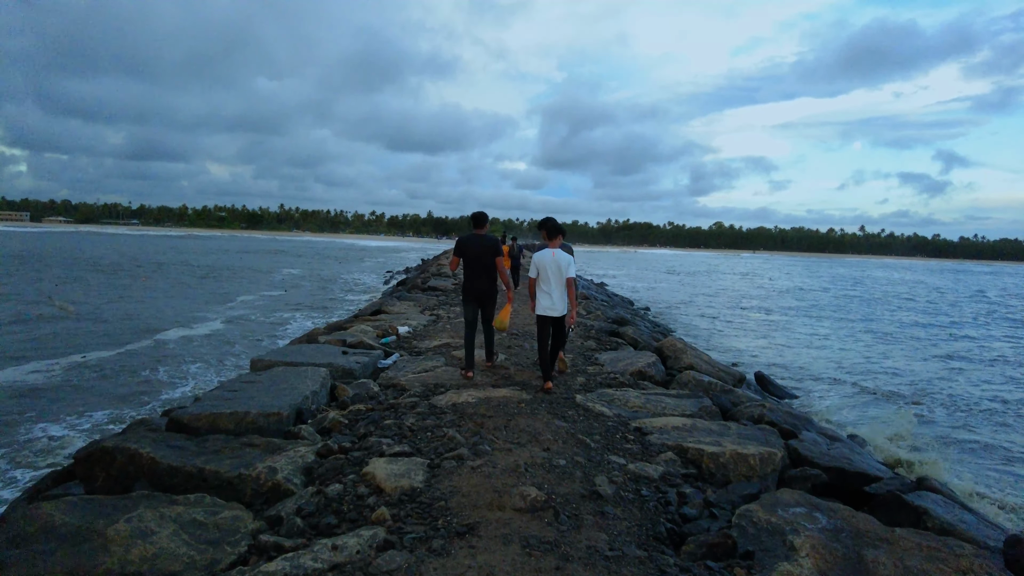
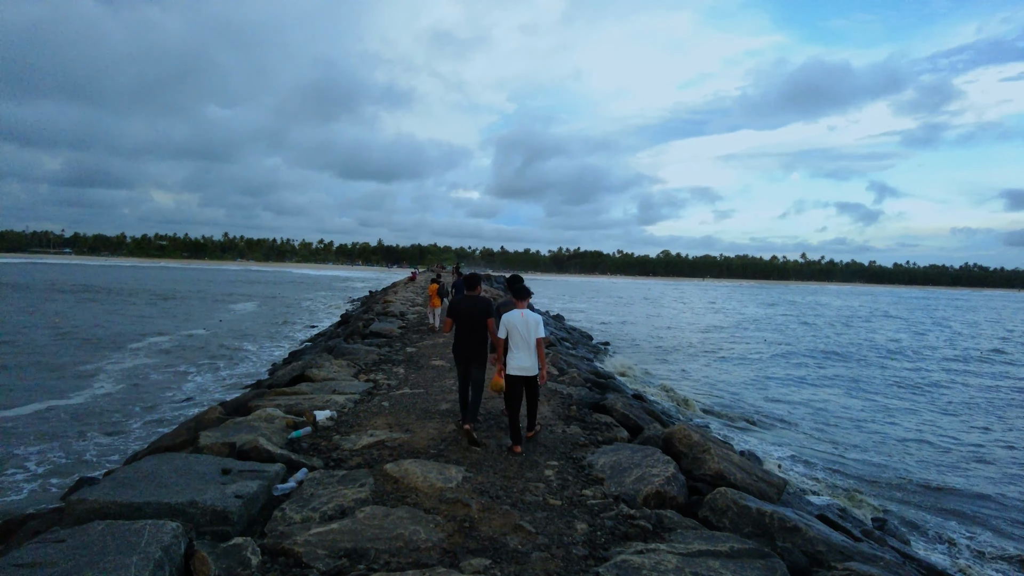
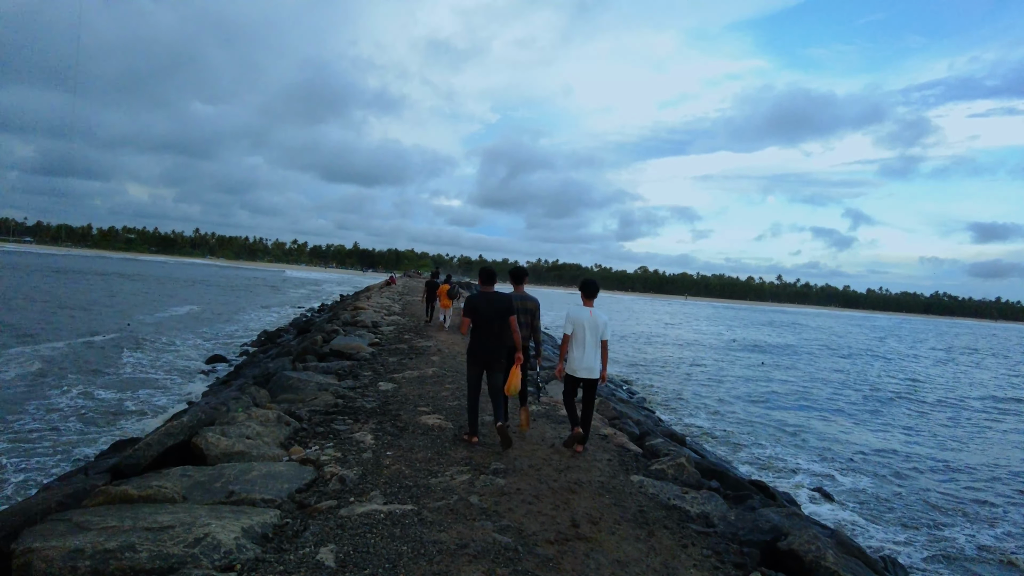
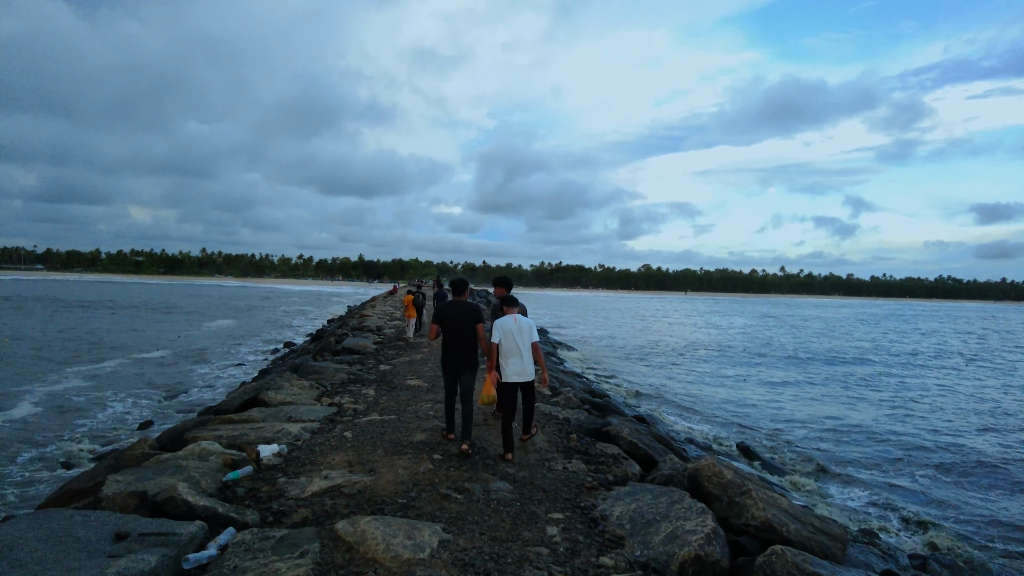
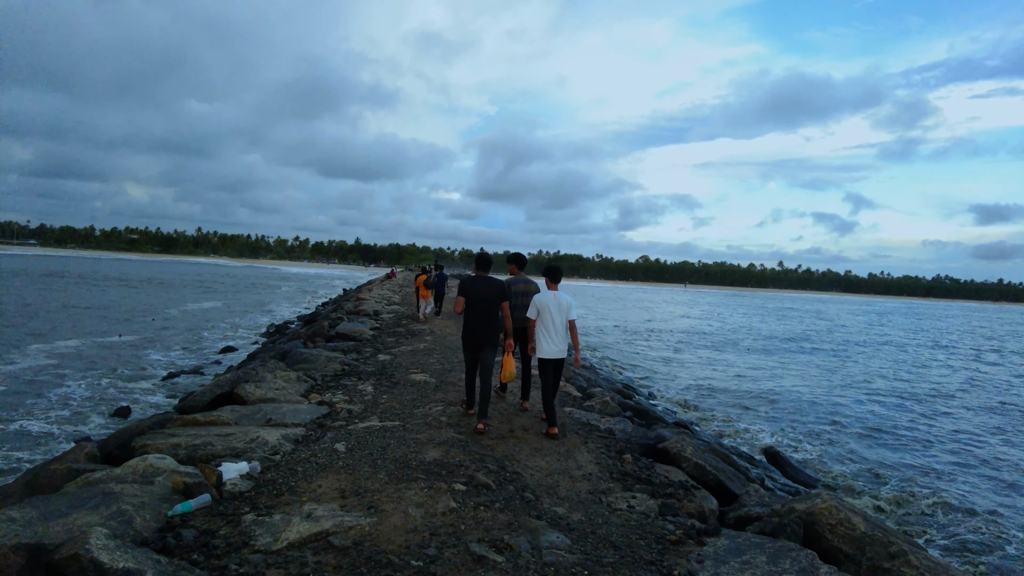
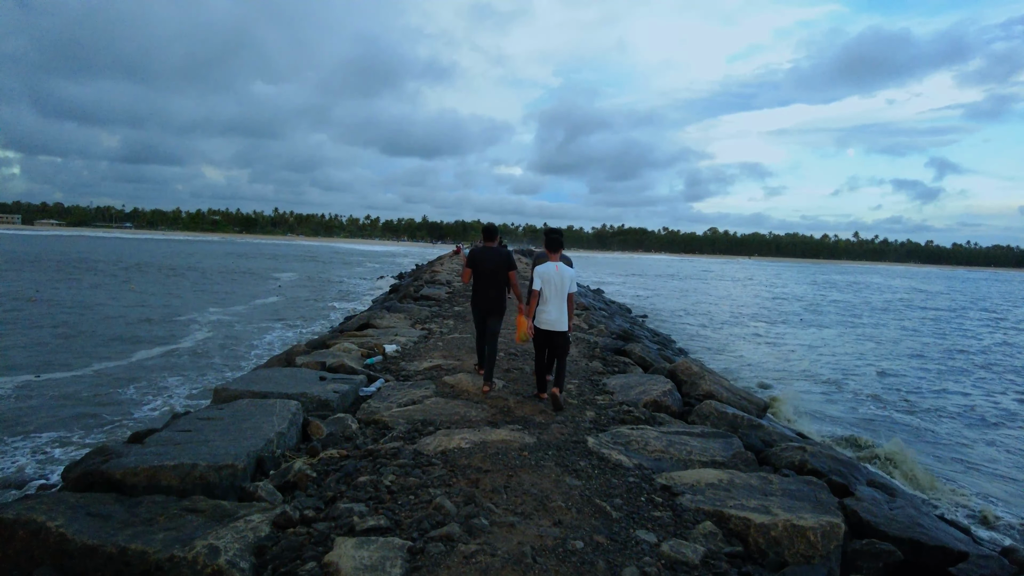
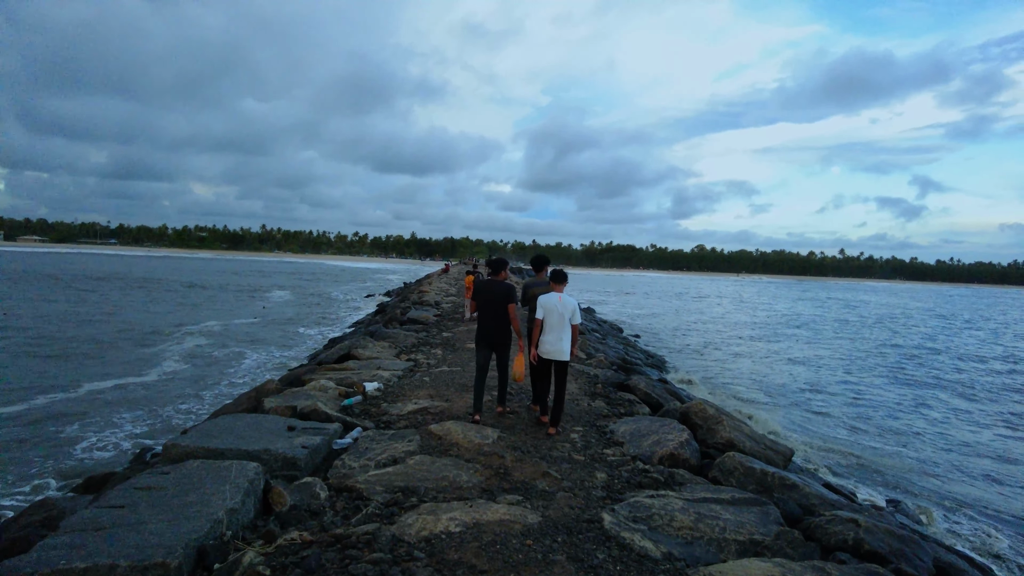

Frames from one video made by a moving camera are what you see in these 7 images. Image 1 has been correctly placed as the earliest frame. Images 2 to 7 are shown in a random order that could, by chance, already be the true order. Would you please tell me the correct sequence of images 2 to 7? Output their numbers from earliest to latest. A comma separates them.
6, 7, 2, 4, 5, 3
